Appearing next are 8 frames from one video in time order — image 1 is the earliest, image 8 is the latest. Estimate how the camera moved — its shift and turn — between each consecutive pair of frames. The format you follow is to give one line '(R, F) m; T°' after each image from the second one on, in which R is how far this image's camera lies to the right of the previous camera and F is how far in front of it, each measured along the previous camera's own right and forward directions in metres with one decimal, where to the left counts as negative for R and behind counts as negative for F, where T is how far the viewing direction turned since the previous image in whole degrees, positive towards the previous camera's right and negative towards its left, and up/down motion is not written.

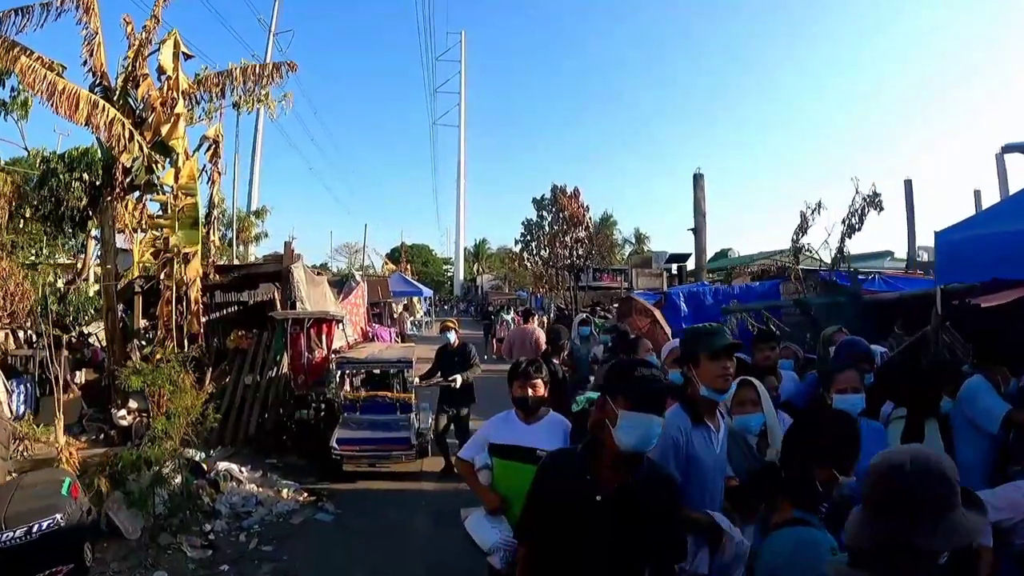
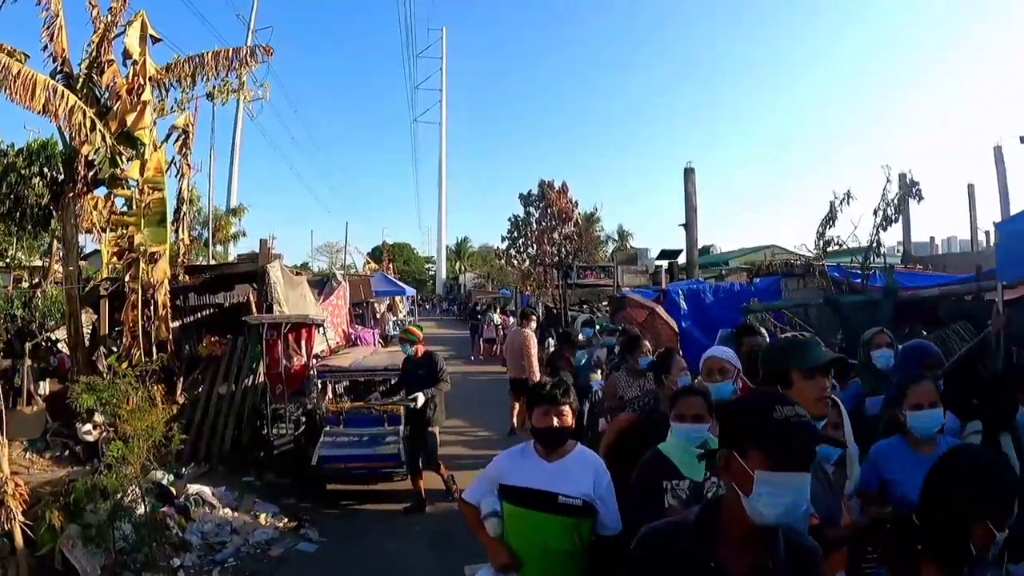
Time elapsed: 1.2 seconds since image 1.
(-0.2, +0.7) m; +1°
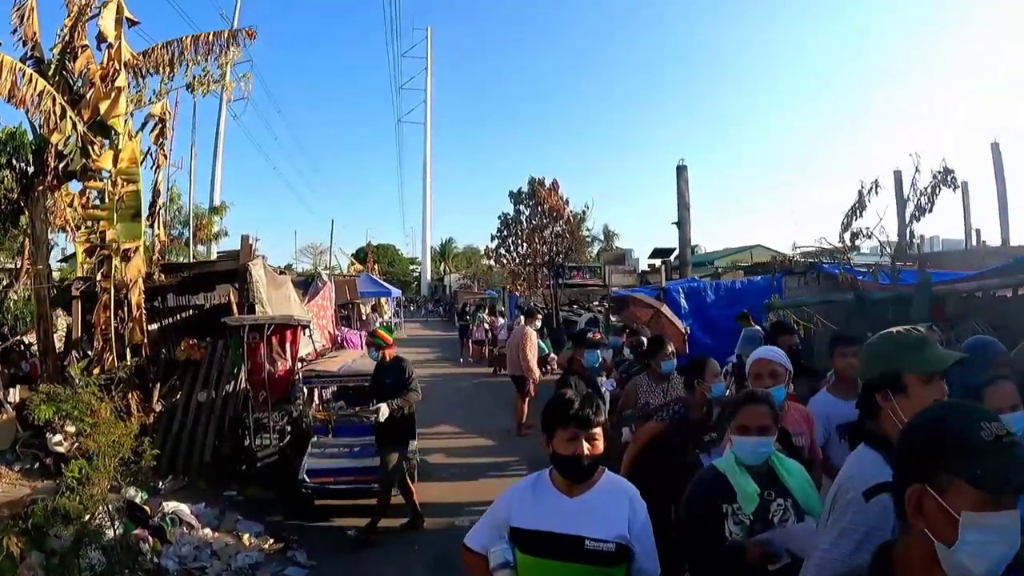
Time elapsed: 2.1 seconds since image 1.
(-0.2, +0.5) m; +1°
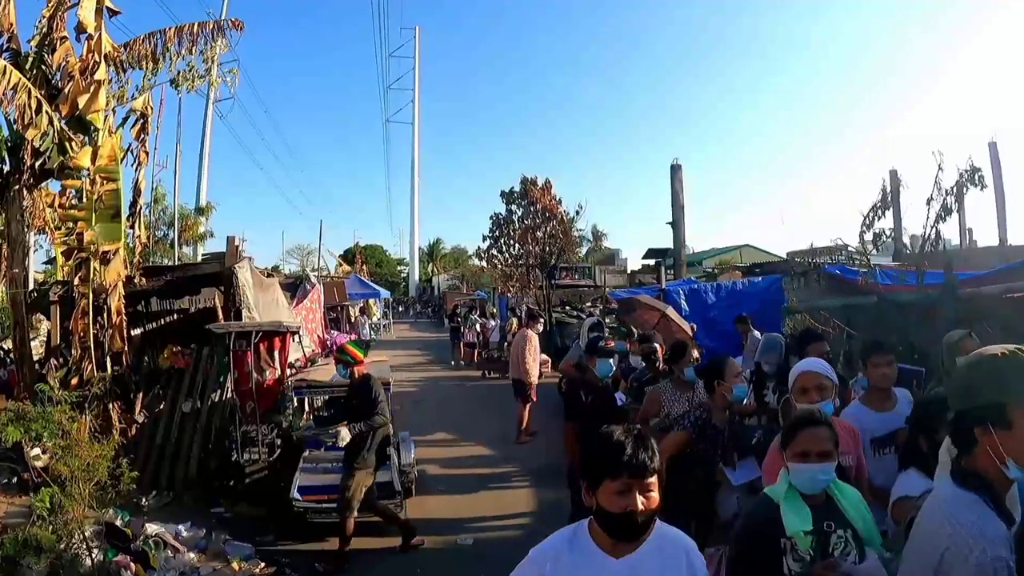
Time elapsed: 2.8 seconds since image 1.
(-0.1, +0.3) m; +1°
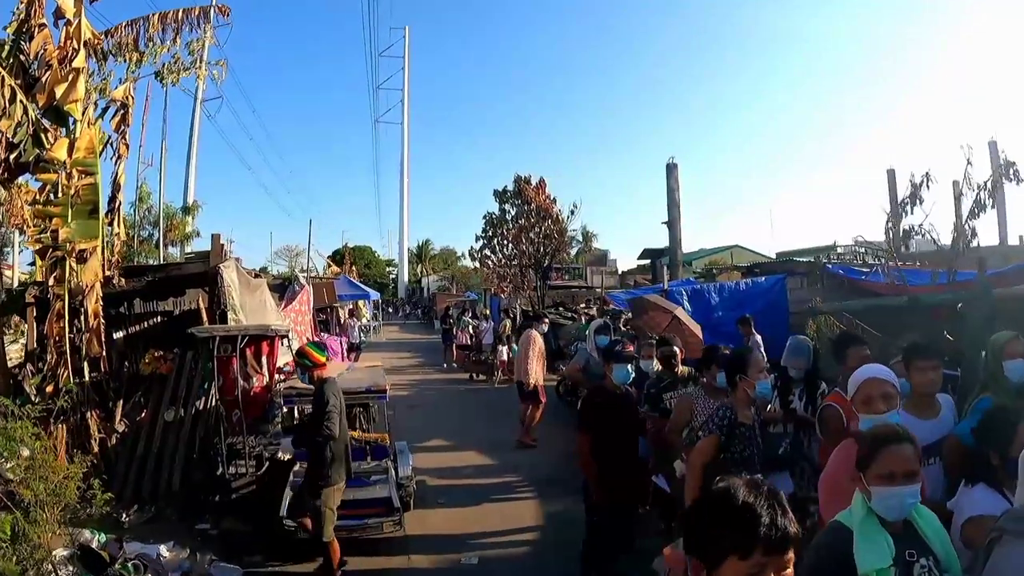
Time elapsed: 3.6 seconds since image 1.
(-0.1, +0.4) m; +1°
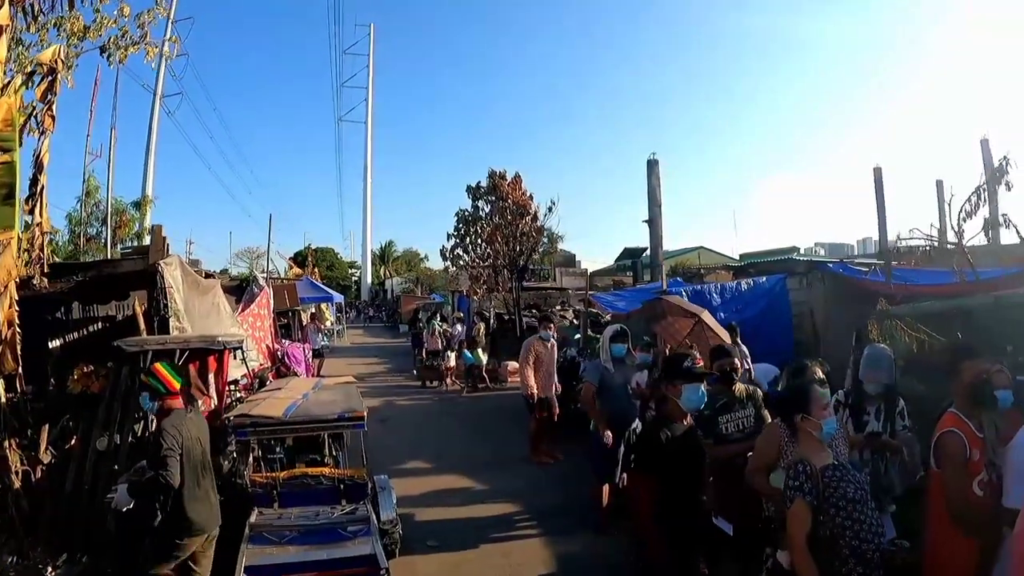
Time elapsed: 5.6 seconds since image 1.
(-0.3, +1.1) m; +3°
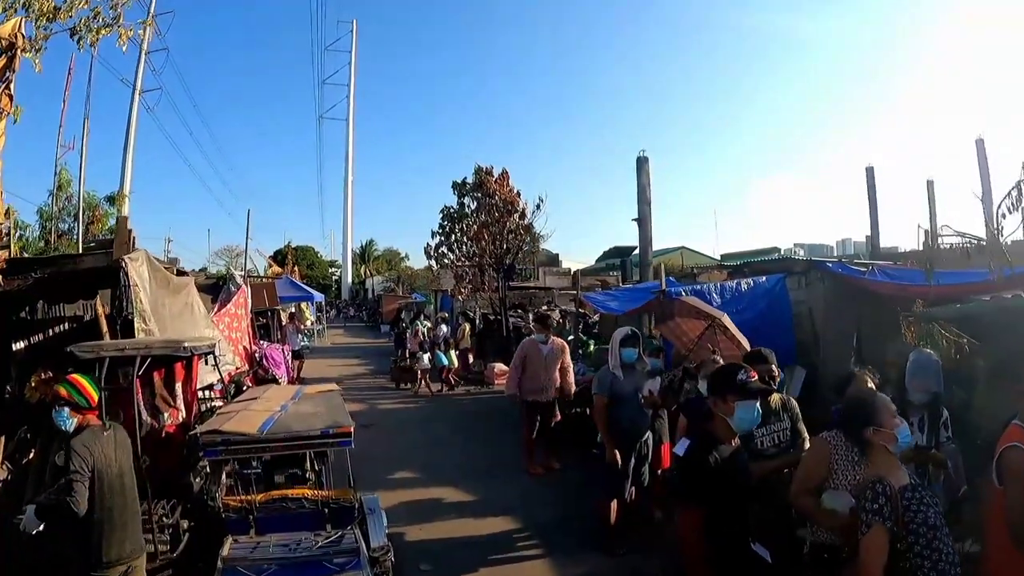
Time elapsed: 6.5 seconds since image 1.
(-0.2, +0.5) m; +2°
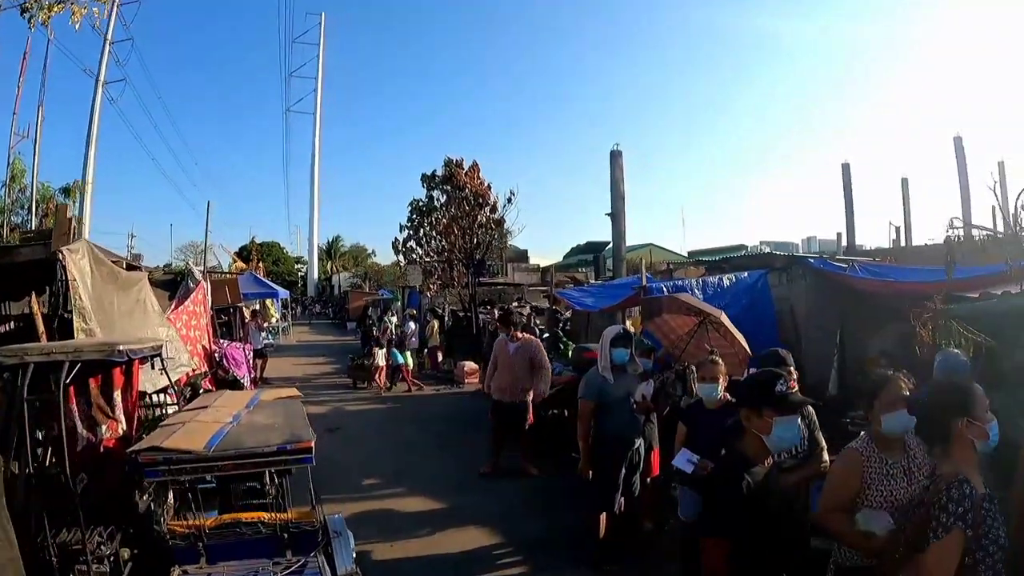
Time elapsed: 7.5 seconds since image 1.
(-0.1, +0.4) m; +3°
